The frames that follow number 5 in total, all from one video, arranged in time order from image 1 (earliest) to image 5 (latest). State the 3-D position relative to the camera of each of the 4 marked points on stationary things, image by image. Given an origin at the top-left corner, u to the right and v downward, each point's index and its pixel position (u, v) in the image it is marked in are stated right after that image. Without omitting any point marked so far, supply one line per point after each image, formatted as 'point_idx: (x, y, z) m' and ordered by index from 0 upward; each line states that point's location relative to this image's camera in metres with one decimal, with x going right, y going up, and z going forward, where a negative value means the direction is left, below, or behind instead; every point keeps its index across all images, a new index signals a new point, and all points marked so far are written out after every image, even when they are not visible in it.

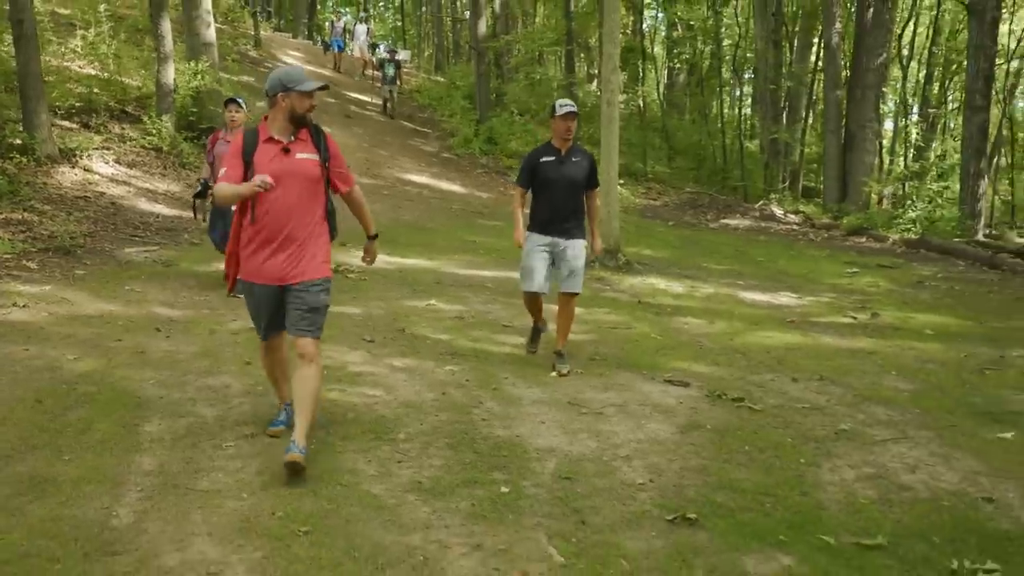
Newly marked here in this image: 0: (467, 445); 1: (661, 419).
0: (-0.3, -0.8, +4.9) m
1: (+0.9, -0.8, +5.5) m
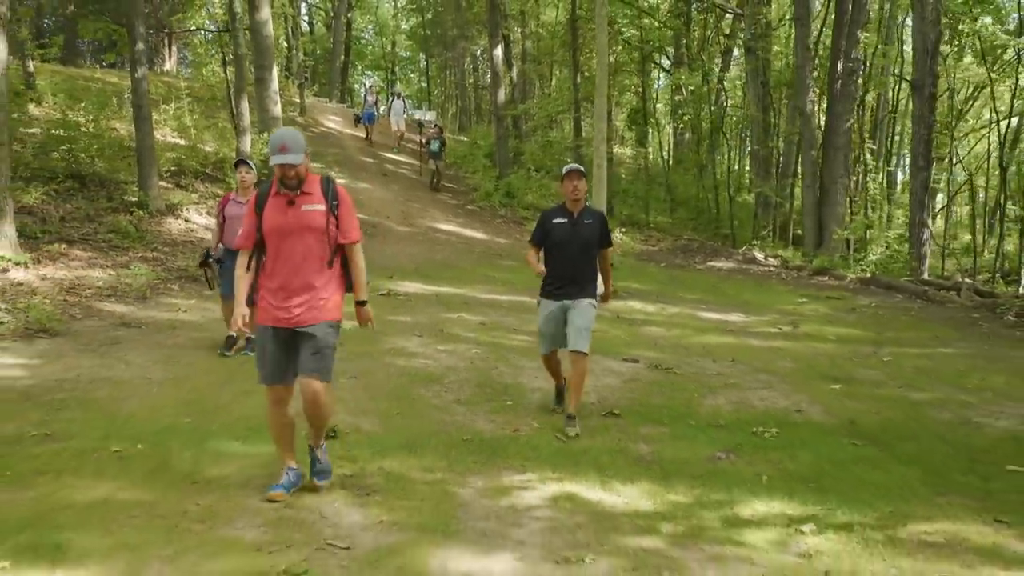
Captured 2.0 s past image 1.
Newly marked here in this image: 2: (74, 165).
0: (-0.2, -0.8, +7.8) m
1: (+0.9, -0.8, +8.5) m
2: (-7.6, +2.2, +15.9) m
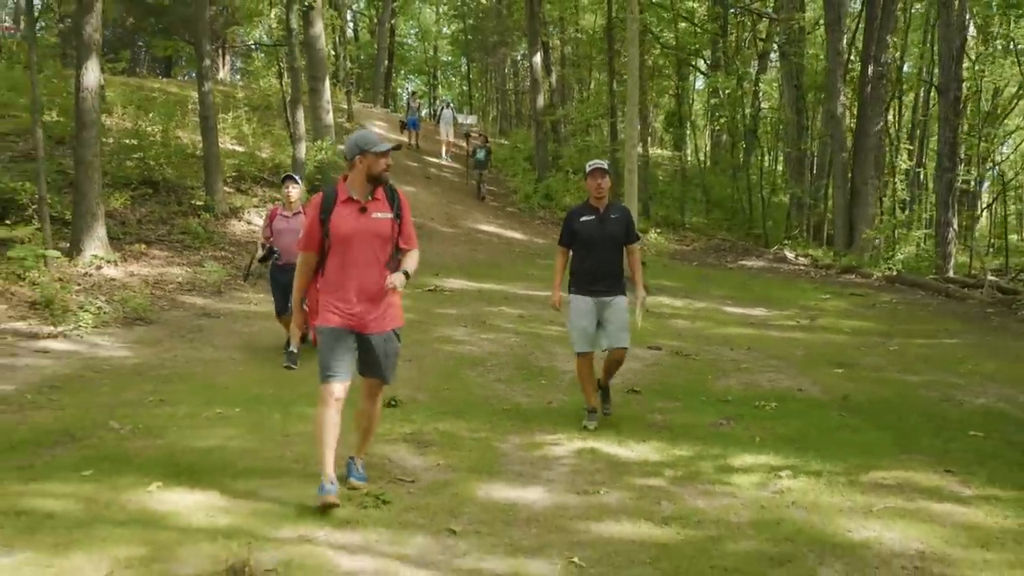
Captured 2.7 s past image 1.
0: (+0.1, -0.8, +8.9) m
1: (+1.3, -0.8, +9.5) m
2: (-6.9, +2.2, +17.3) m
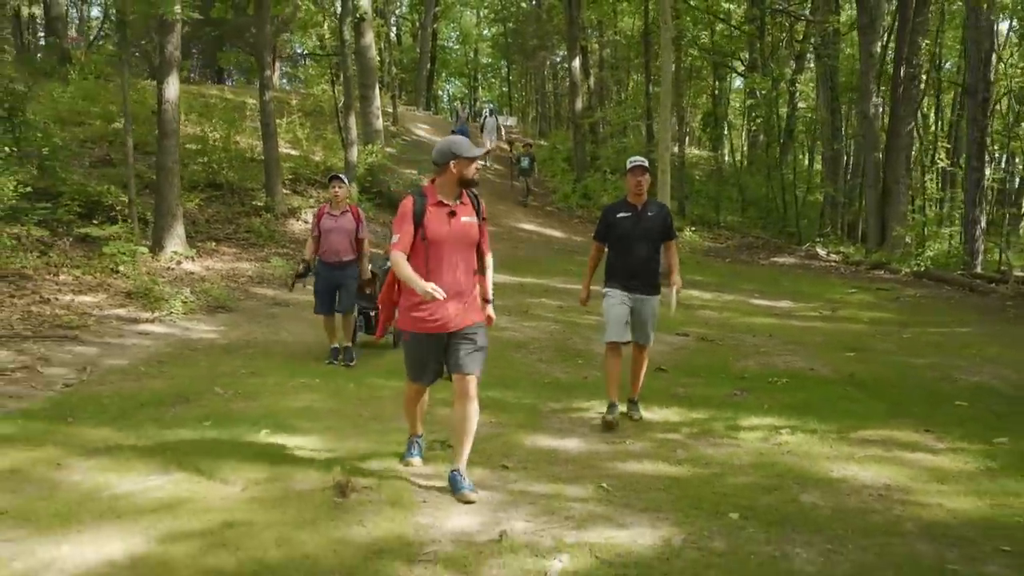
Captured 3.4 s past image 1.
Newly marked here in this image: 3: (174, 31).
0: (+0.6, -0.7, +9.9) m
1: (+1.8, -0.7, +10.4) m
2: (-6.1, +2.3, +18.6) m
3: (-4.8, +3.6, +13.0) m
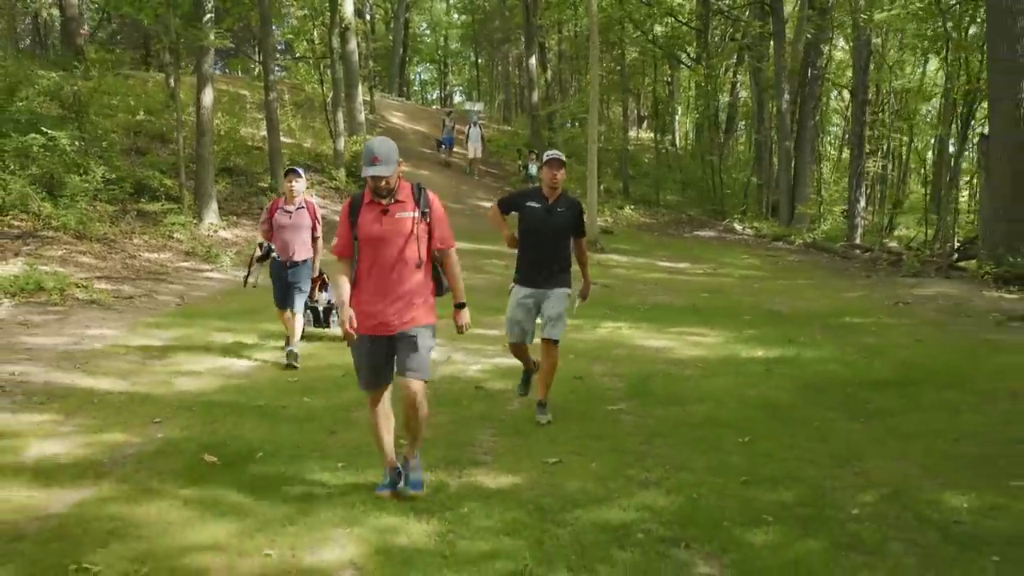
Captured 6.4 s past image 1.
0: (-0.1, -0.1, +14.0) m
1: (+1.1, 0.0, +14.6) m
2: (-7.1, +3.1, +22.4) m
3: (-5.6, +4.3, +16.8) m
